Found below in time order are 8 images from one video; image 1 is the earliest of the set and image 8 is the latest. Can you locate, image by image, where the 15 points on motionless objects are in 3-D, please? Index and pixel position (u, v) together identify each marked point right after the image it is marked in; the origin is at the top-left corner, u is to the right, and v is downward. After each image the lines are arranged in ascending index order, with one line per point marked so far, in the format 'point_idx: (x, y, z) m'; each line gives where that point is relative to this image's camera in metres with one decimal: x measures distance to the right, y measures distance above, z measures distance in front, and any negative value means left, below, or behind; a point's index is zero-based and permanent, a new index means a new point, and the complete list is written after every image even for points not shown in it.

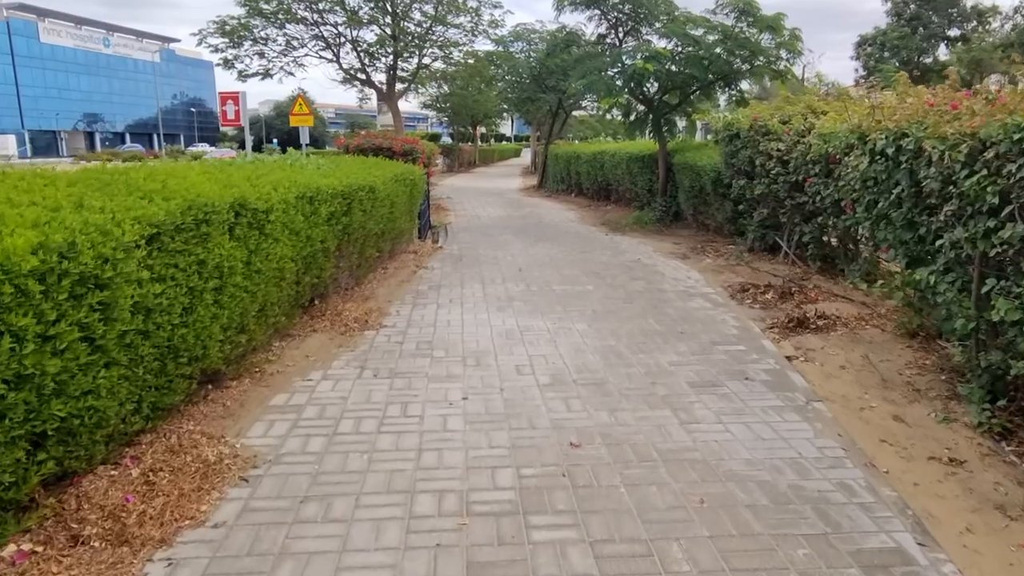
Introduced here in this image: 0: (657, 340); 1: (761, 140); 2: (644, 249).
0: (+1.1, -0.4, +6.2) m
1: (+2.8, +1.7, +9.0) m
2: (+1.9, +0.5, +11.5) m
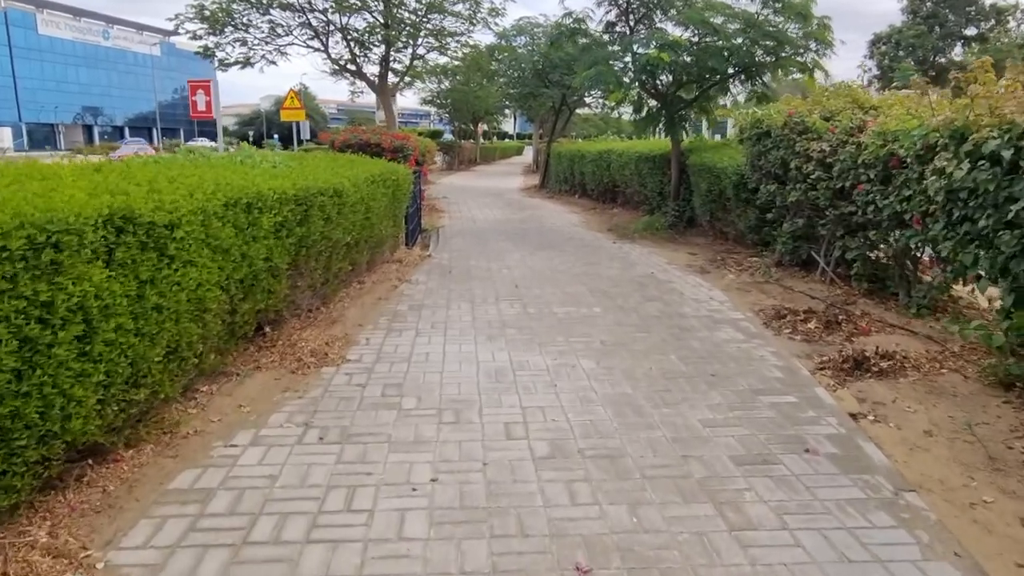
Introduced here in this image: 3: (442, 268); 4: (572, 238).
0: (+1.1, -0.6, +5.0) m
1: (+2.8, +1.4, +7.8) m
2: (+1.9, +0.3, +10.2) m
3: (-0.8, +0.2, +9.7) m
4: (+1.0, +0.8, +12.6) m
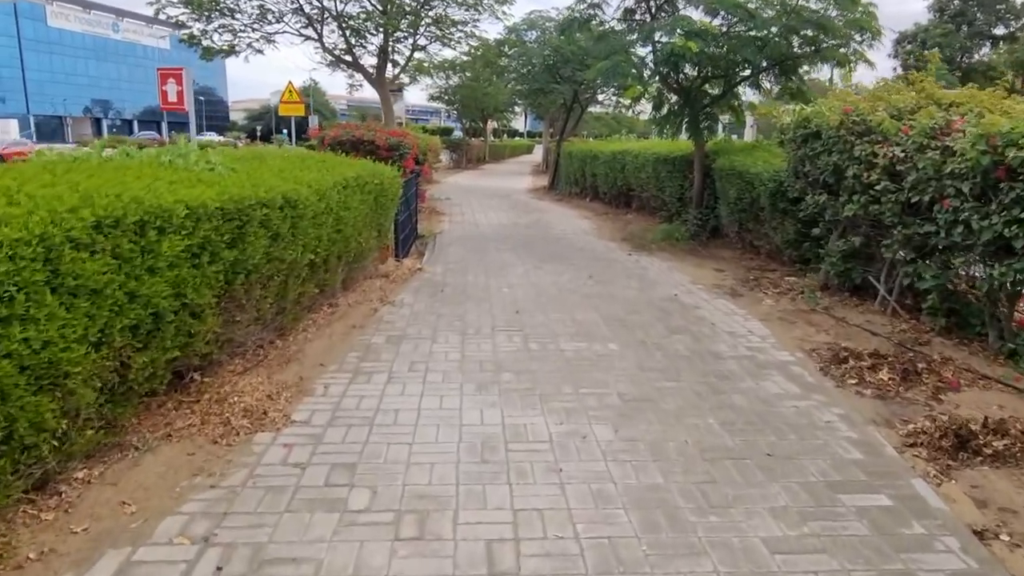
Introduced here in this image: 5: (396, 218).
0: (+1.0, -0.9, +3.7) m
1: (+2.8, +1.2, +6.5) m
2: (+1.9, +0.1, +8.9) m
3: (-0.8, 0.0, +8.5) m
4: (+1.0, +0.6, +11.4) m
5: (-1.4, +0.8, +9.7) m
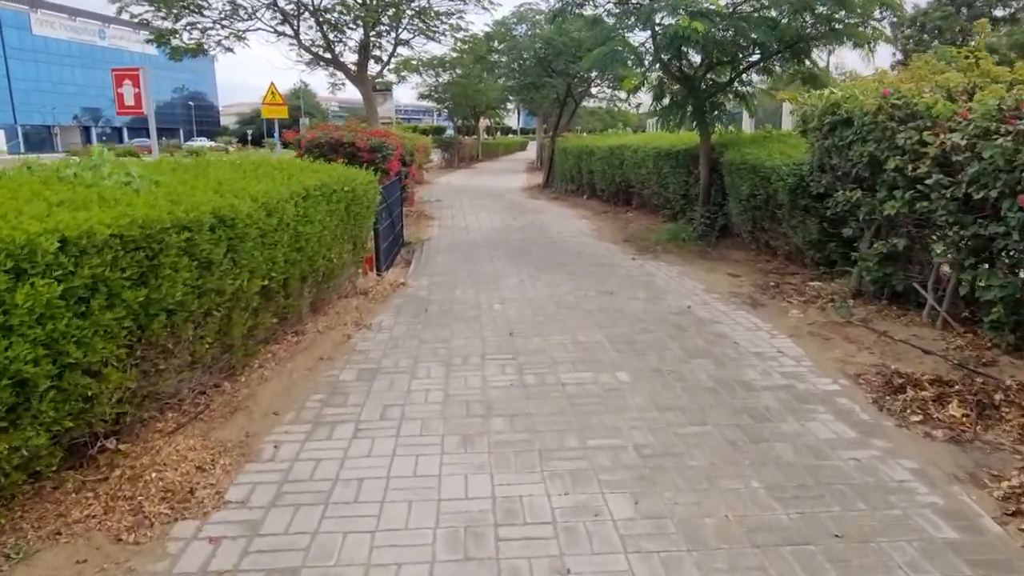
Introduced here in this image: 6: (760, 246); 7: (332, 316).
0: (+1.0, -1.0, +2.8) m
1: (+2.7, +1.1, +5.6) m
2: (+1.8, 0.0, +8.0) m
3: (-0.9, -0.1, +7.6) m
4: (+0.9, +0.4, +10.5) m
5: (-1.5, +0.6, +8.8) m
6: (+3.0, +0.5, +9.5) m
7: (-1.5, -0.2, +6.7) m
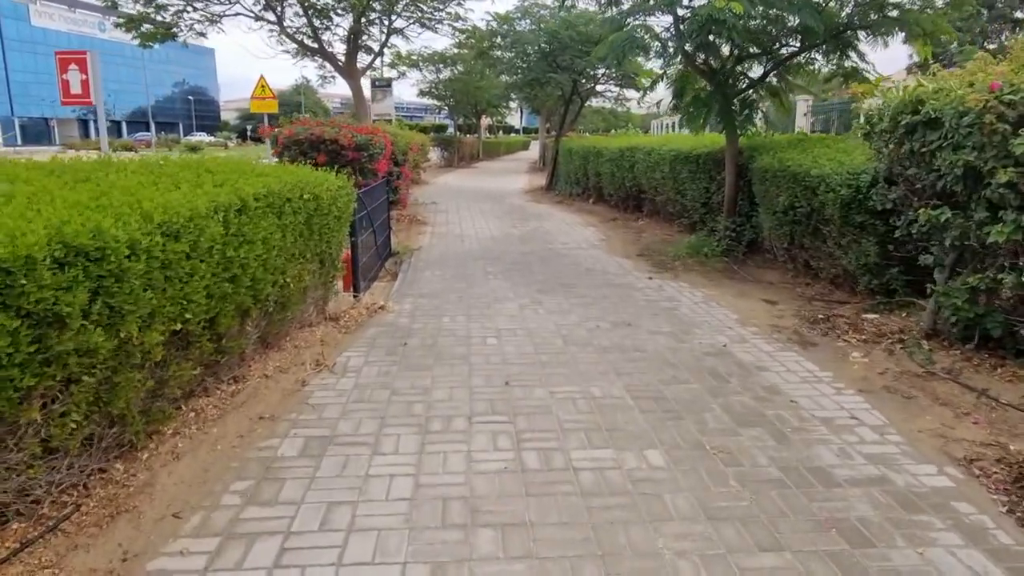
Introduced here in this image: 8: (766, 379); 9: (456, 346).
0: (+1.0, -1.2, +1.5) m
1: (+2.7, +0.8, +4.3) m
2: (+1.8, -0.3, +6.8) m
3: (-0.9, -0.4, +6.3) m
4: (+0.9, +0.2, +9.2) m
5: (-1.5, +0.4, +7.5) m
6: (+3.0, +0.2, +8.2) m
7: (-1.5, -0.4, +5.5) m
8: (+1.6, -0.6, +5.1) m
9: (-0.4, -0.4, +5.9) m
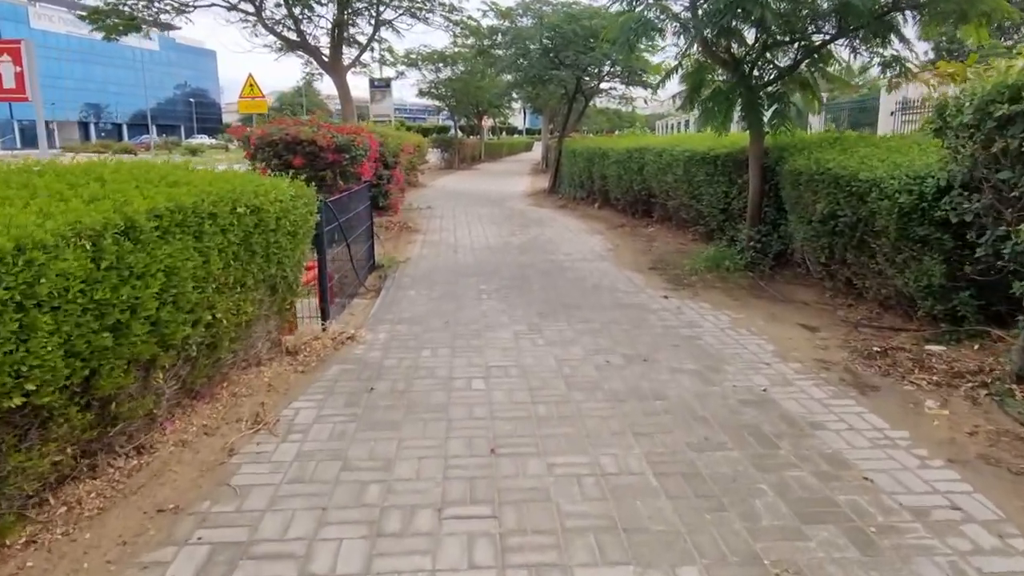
0: (+0.9, -1.4, +0.4) m
1: (+2.6, +0.7, +3.2) m
2: (+1.8, -0.5, +5.7) m
3: (-1.0, -0.6, +5.2) m
4: (+0.9, 0.0, +8.1) m
5: (-1.5, +0.2, +6.4) m
6: (+2.9, 0.0, +7.1) m
7: (-1.6, -0.6, +4.4) m
8: (+1.6, -0.8, +4.0) m
9: (-0.5, -0.6, +4.8) m
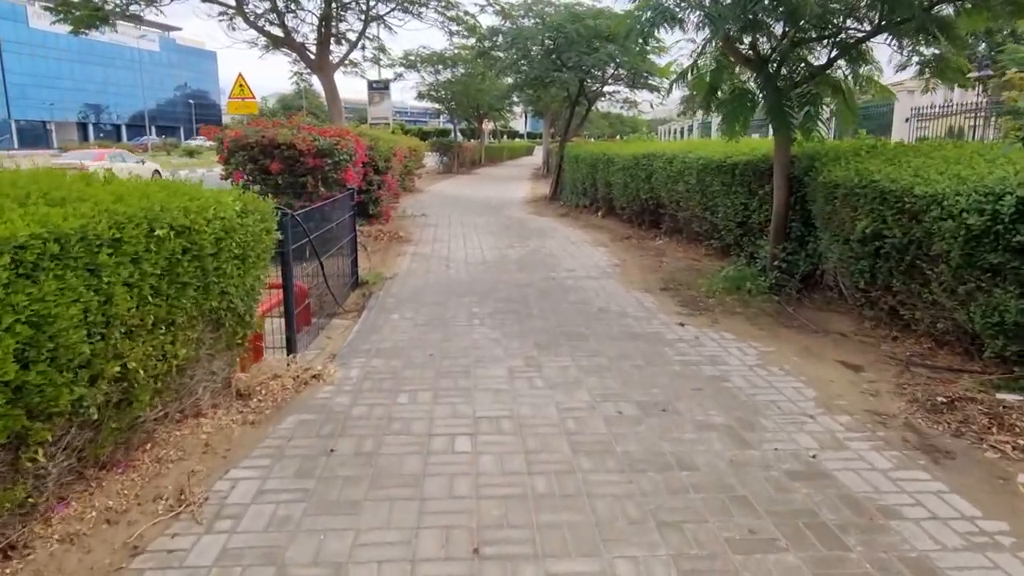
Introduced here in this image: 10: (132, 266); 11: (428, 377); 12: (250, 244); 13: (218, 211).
0: (+0.9, -1.6, -0.5) m
1: (+2.6, +0.4, +2.3) m
2: (+1.7, -0.7, +4.8) m
3: (-1.0, -0.7, +4.3) m
4: (+0.8, -0.2, +7.2) m
5: (-1.6, 0.0, +5.5) m
6: (+2.9, -0.2, +6.2) m
7: (-1.6, -0.8, +3.5) m
8: (+1.5, -1.0, +3.1) m
9: (-0.5, -0.8, +3.9) m
10: (-1.5, +0.1, +3.1) m
11: (-0.5, -0.6, +5.2) m
12: (-1.5, +0.2, +4.4) m
13: (-1.5, +0.3, +3.9) m
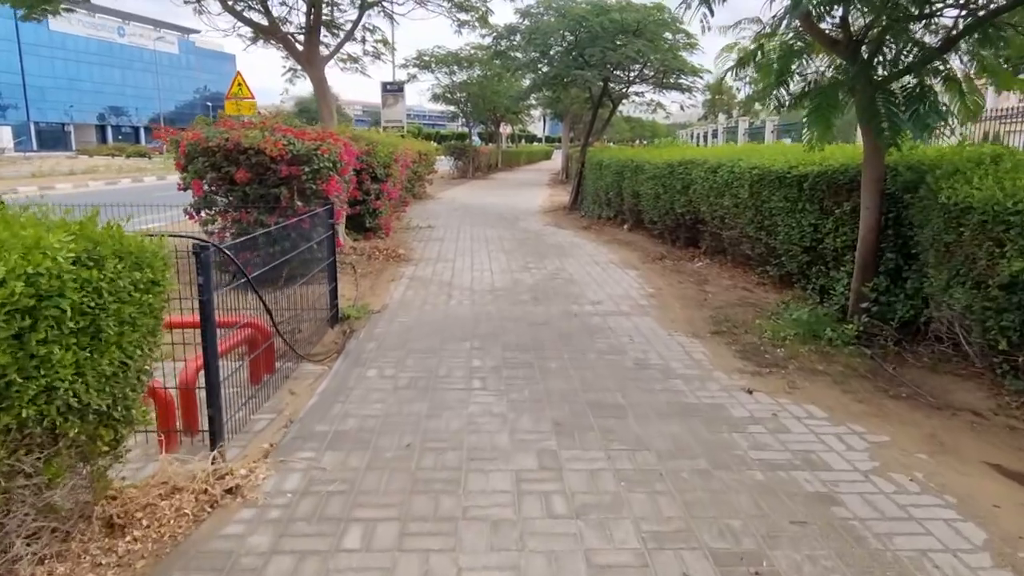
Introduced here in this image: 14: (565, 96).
0: (+0.8, -1.9, -2.1) m
1: (+2.6, +0.1, +0.6) m
2: (+1.7, -1.0, +3.1) m
3: (-1.0, -1.1, +2.7) m
4: (+0.9, -0.6, +5.5) m
5: (-1.5, -0.3, +3.9) m
6: (+2.9, -0.5, +4.5) m
7: (-1.6, -1.1, +1.9) m
8: (+1.5, -1.3, +1.4) m
9: (-0.5, -1.1, +2.2) m
10: (-1.5, -0.2, +1.5) m
11: (-0.5, -0.9, +3.5) m
12: (-1.5, -0.1, +2.8) m
13: (-1.5, 0.0, +2.3) m
14: (+1.3, +4.7, +19.5) m
